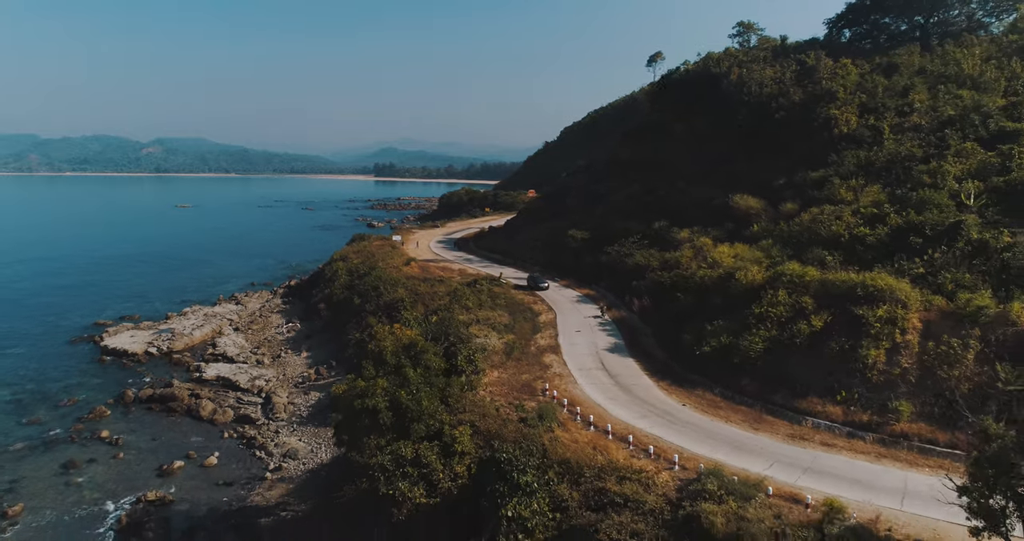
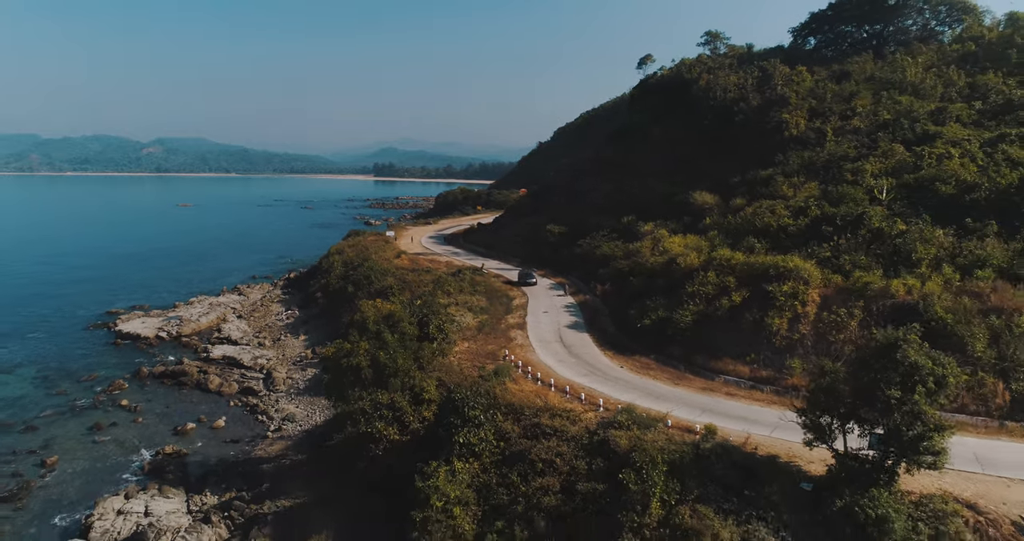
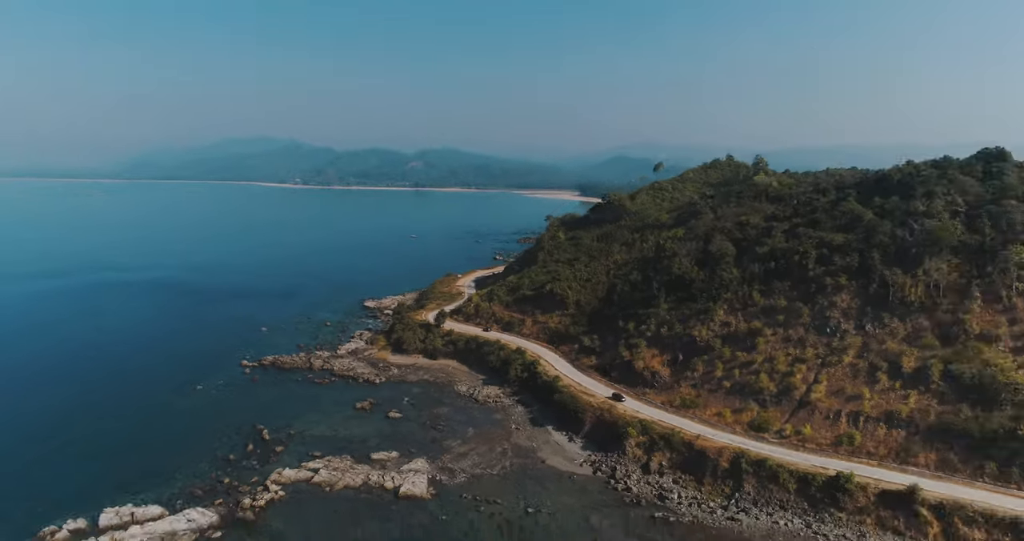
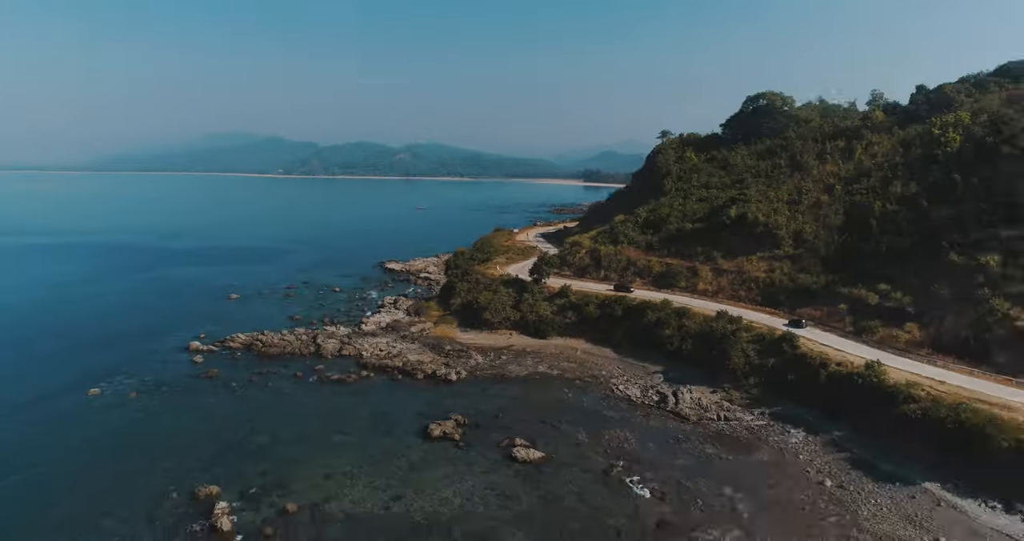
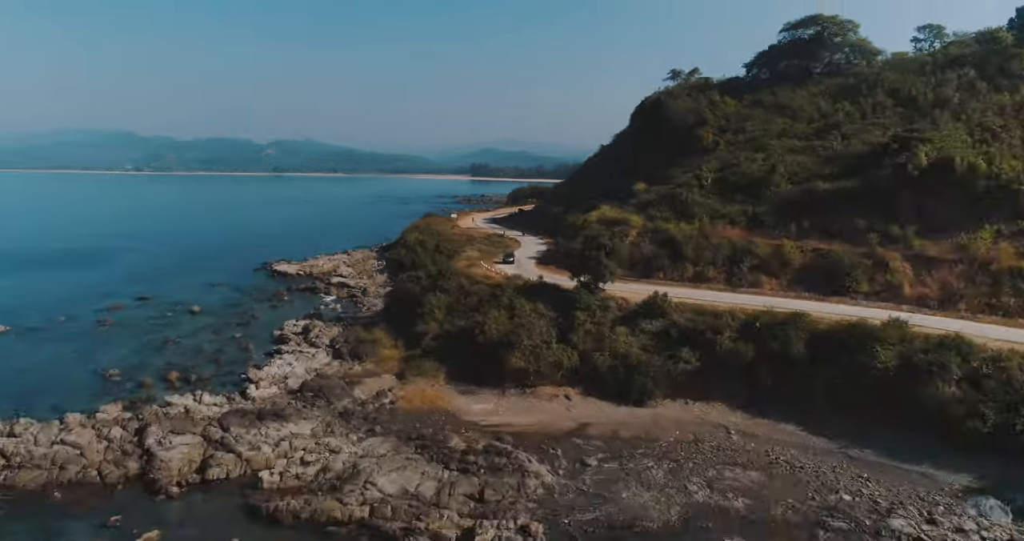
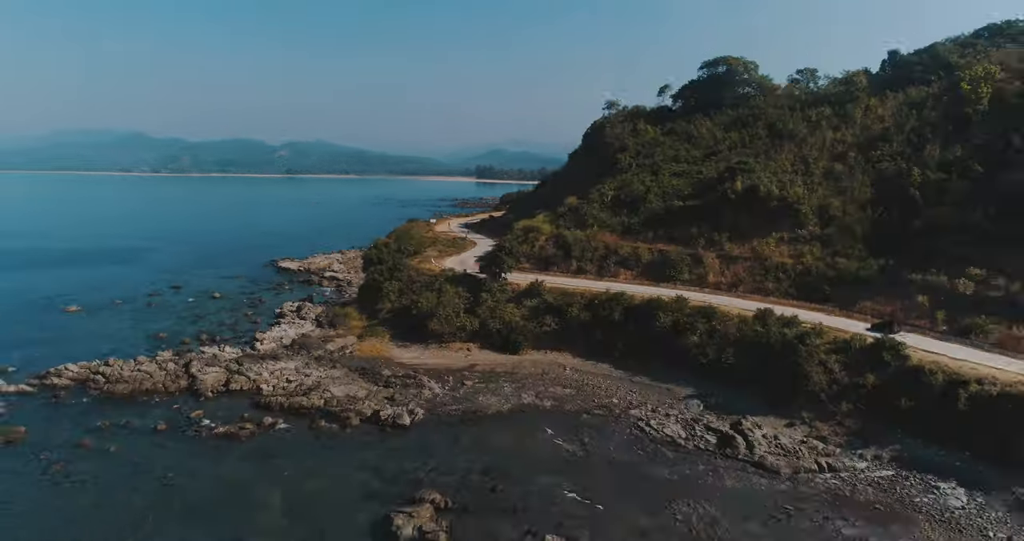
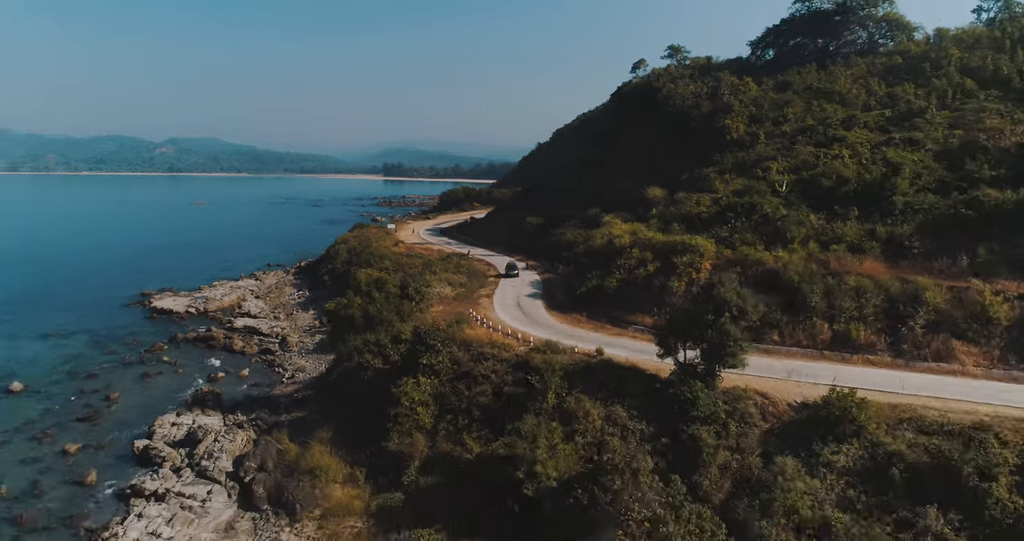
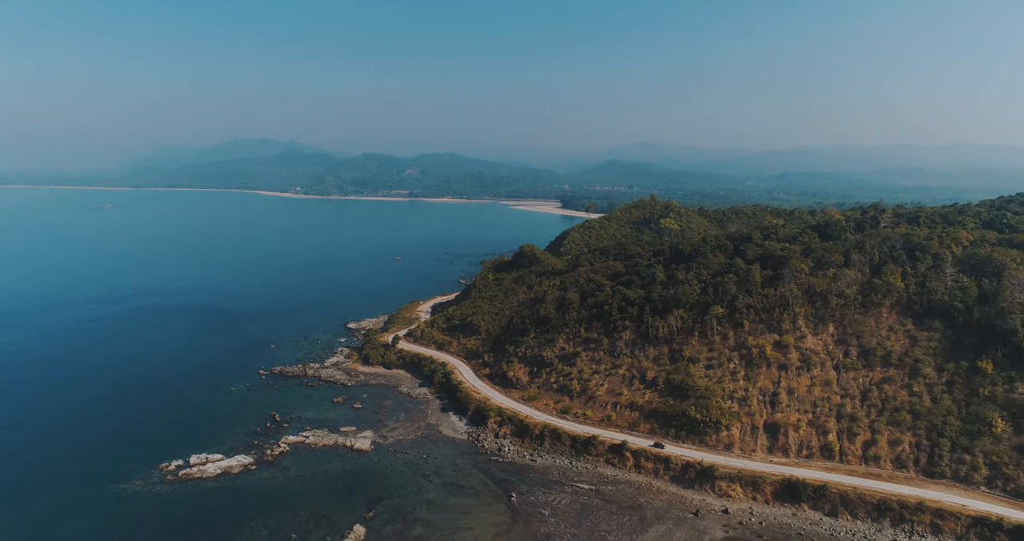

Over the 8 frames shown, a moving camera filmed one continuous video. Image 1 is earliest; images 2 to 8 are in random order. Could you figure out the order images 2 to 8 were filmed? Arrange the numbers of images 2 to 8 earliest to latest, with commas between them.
2, 7, 5, 6, 4, 3, 8
